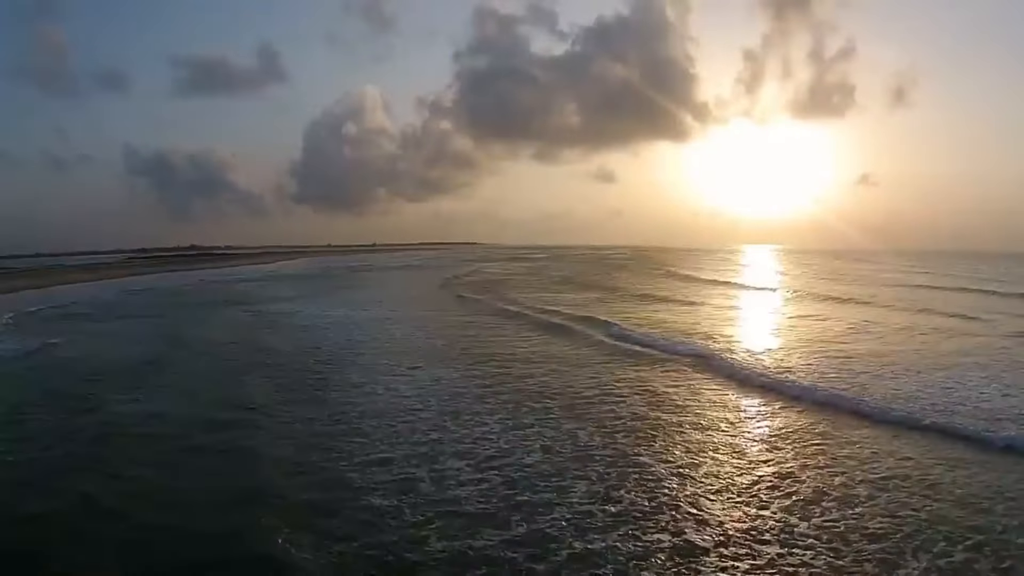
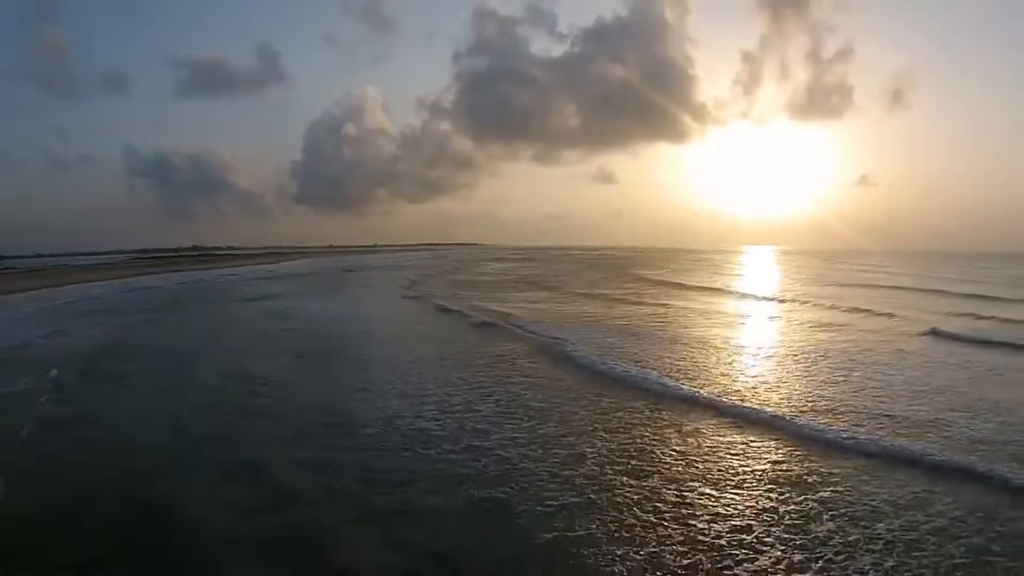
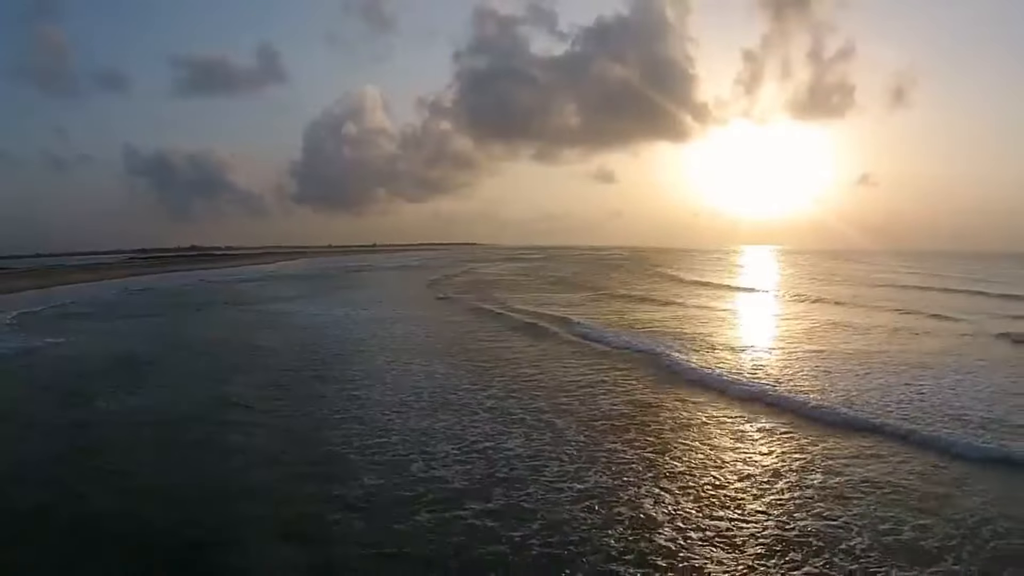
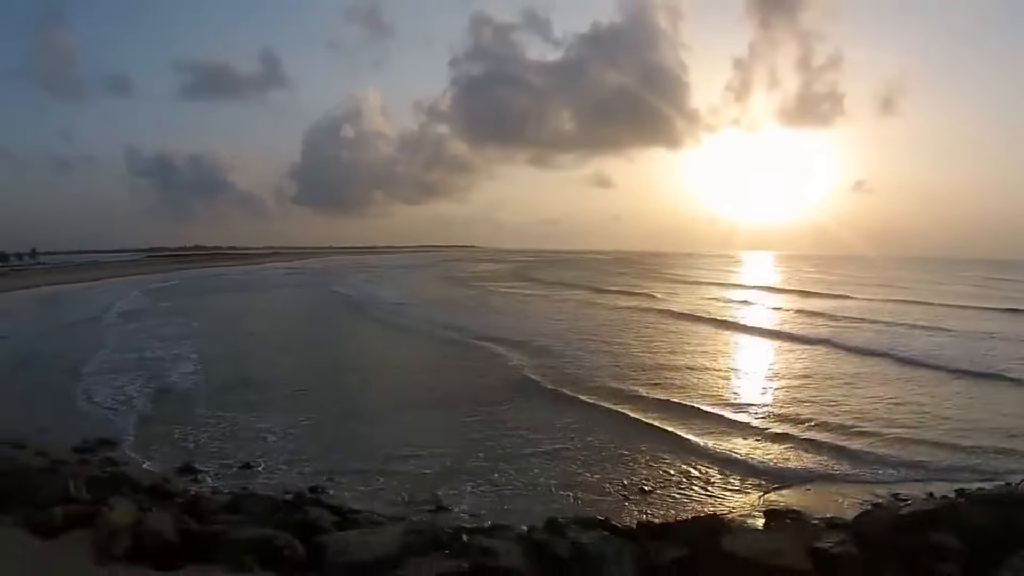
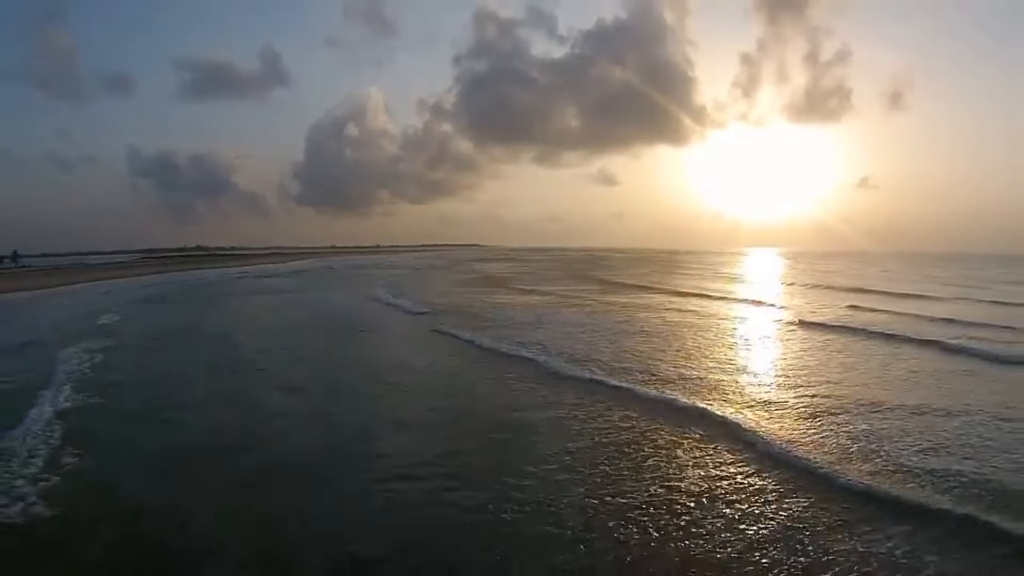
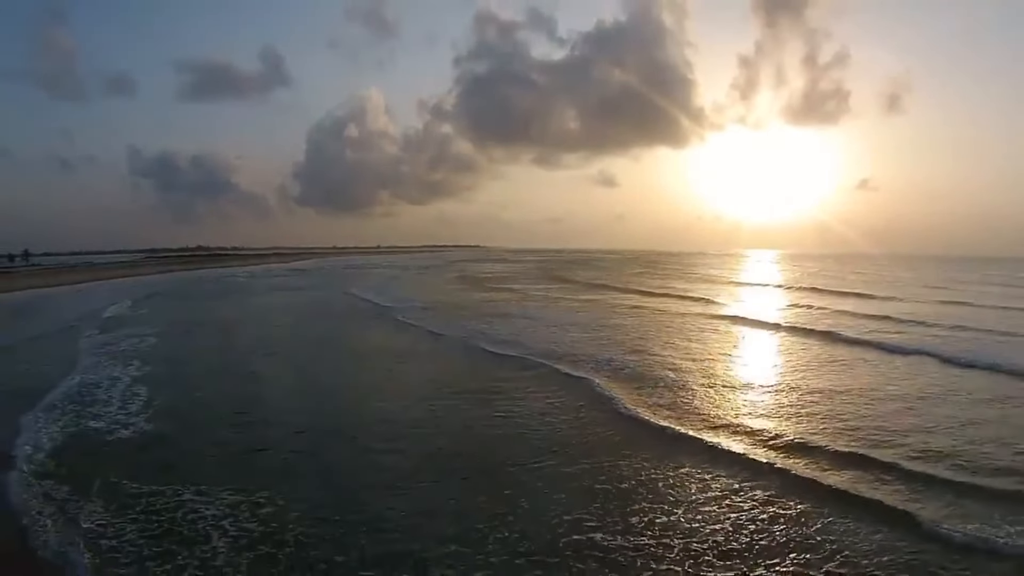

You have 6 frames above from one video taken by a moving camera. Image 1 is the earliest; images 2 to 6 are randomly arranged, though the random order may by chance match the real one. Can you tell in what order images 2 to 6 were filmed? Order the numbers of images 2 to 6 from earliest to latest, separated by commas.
3, 2, 5, 6, 4
